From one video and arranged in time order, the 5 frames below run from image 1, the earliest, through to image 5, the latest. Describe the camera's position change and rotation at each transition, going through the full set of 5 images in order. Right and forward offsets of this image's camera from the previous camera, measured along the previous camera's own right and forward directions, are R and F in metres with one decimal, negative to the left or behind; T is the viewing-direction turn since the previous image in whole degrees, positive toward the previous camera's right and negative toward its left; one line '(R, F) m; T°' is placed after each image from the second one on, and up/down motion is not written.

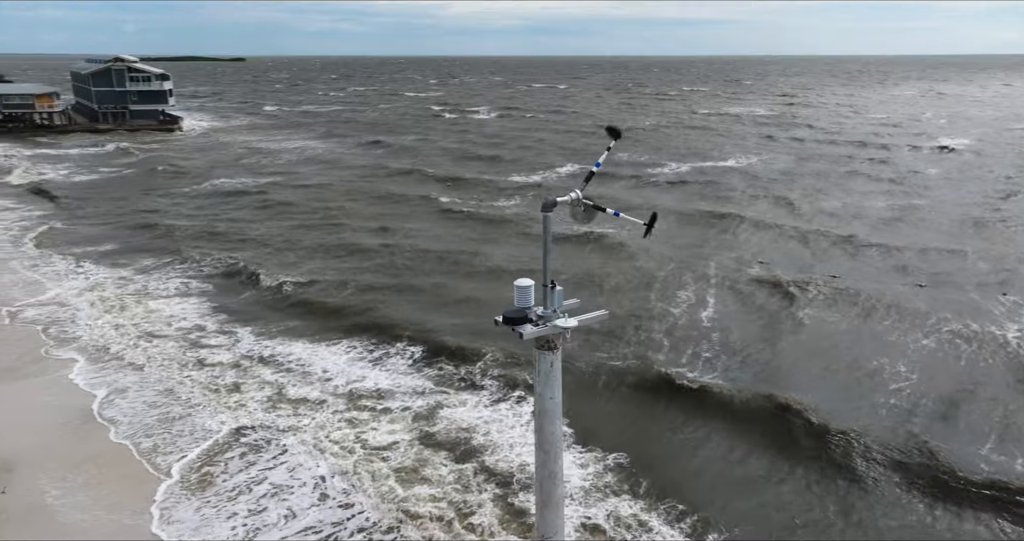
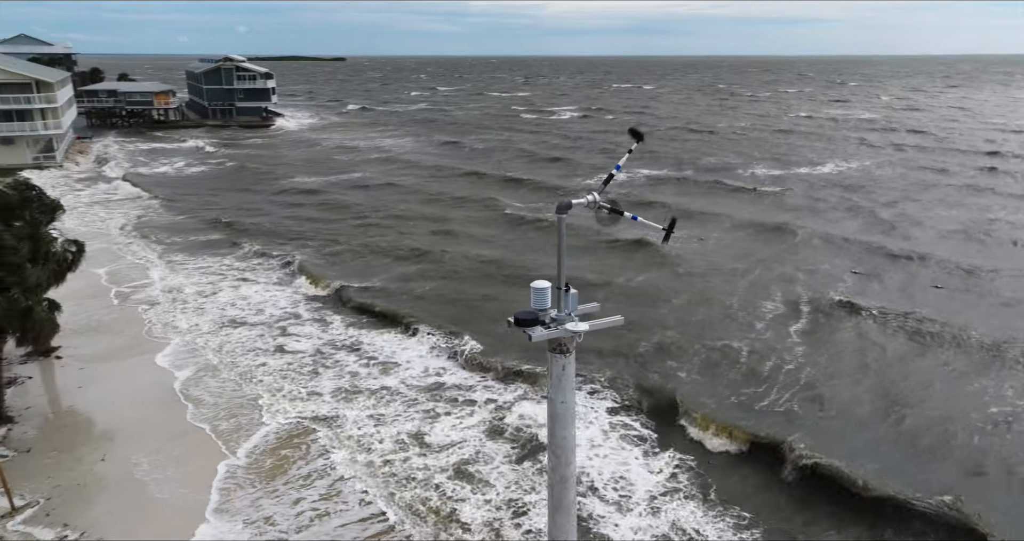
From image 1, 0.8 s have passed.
(+0.4, 0.0) m; -7°
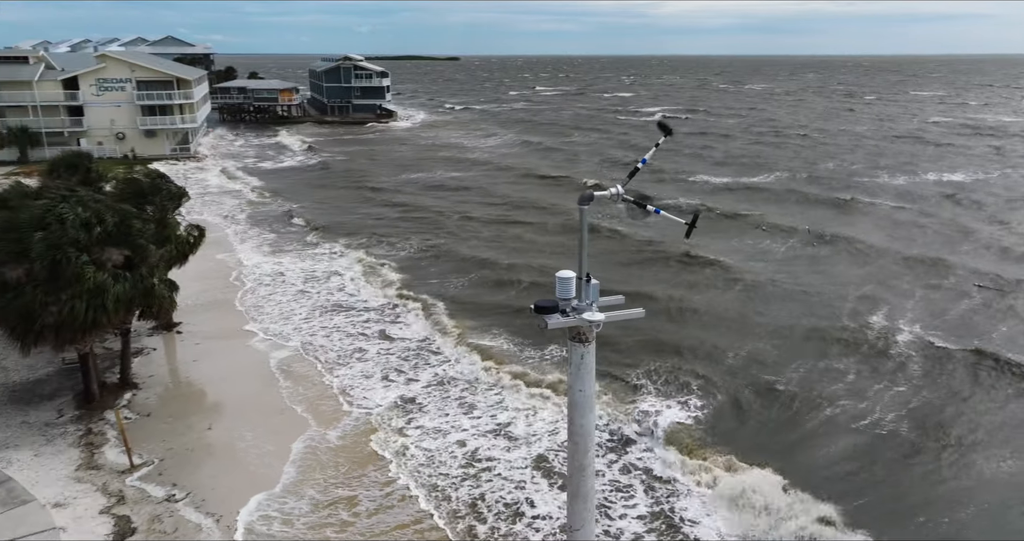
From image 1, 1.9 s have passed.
(+0.4, -0.1) m; -8°
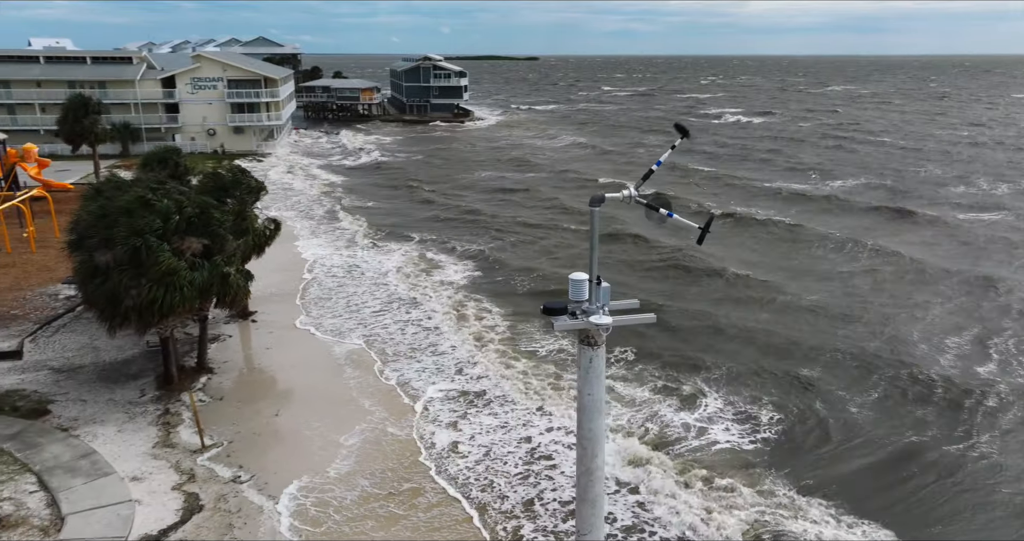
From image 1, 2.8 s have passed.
(+0.3, 0.0) m; -6°
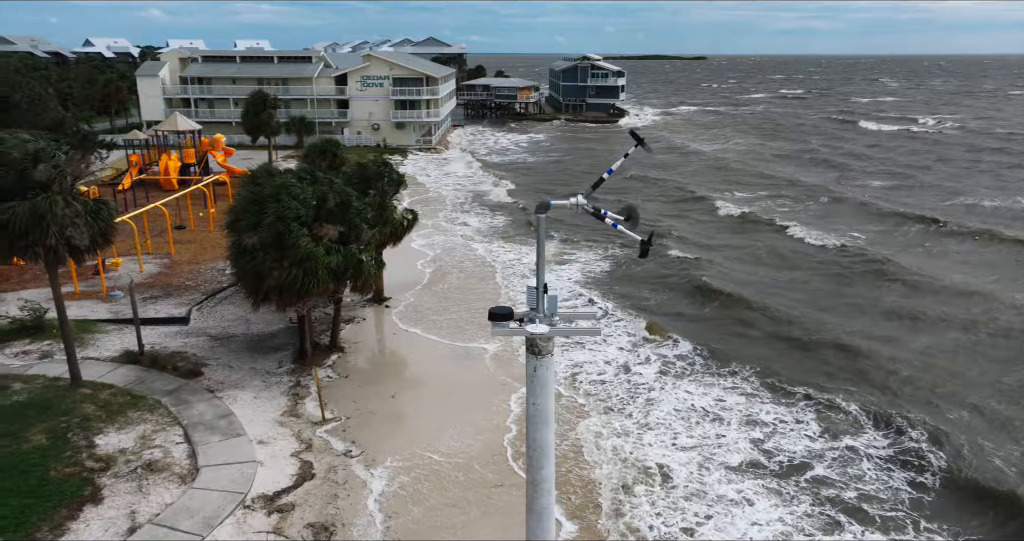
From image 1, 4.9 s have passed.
(+1.0, +0.2) m; -12°
